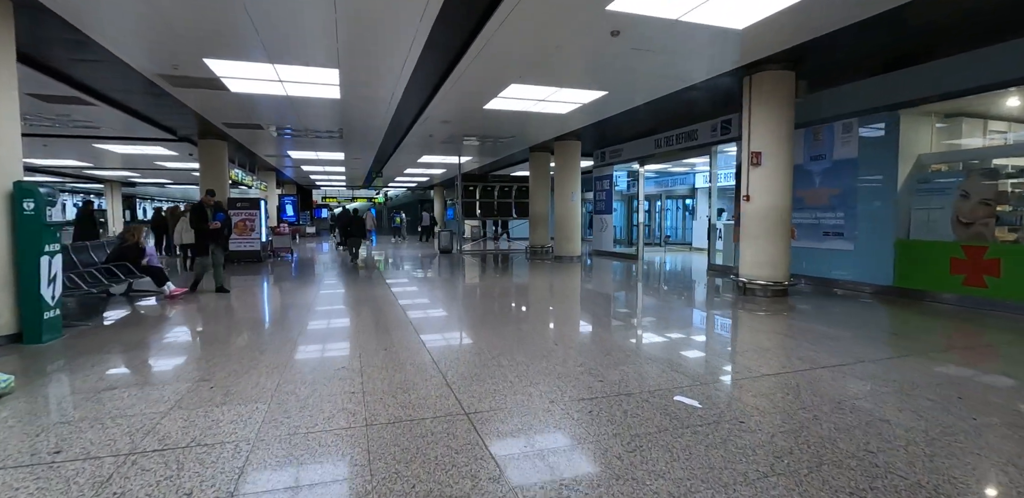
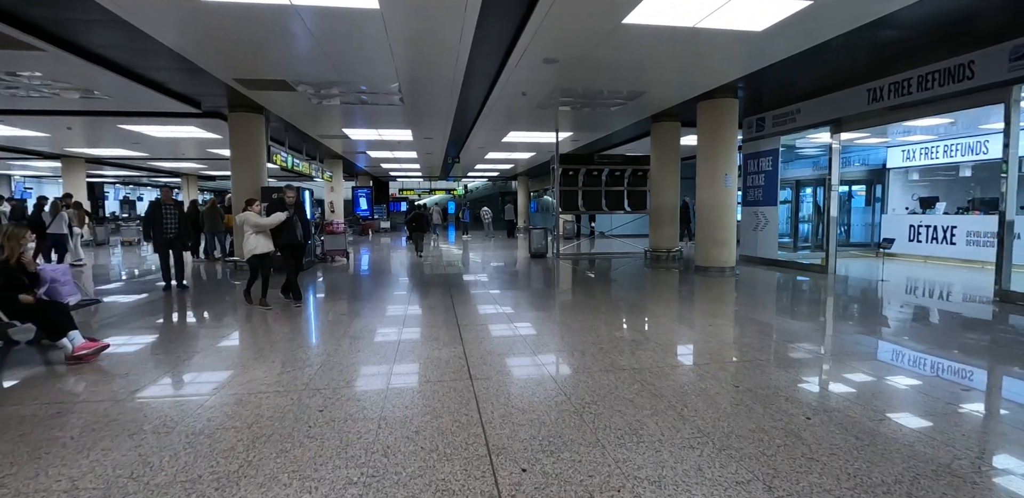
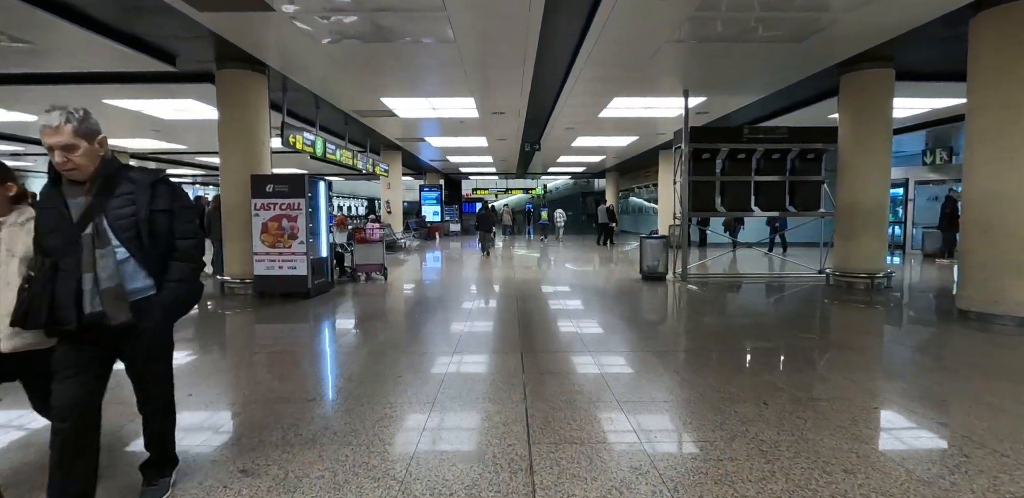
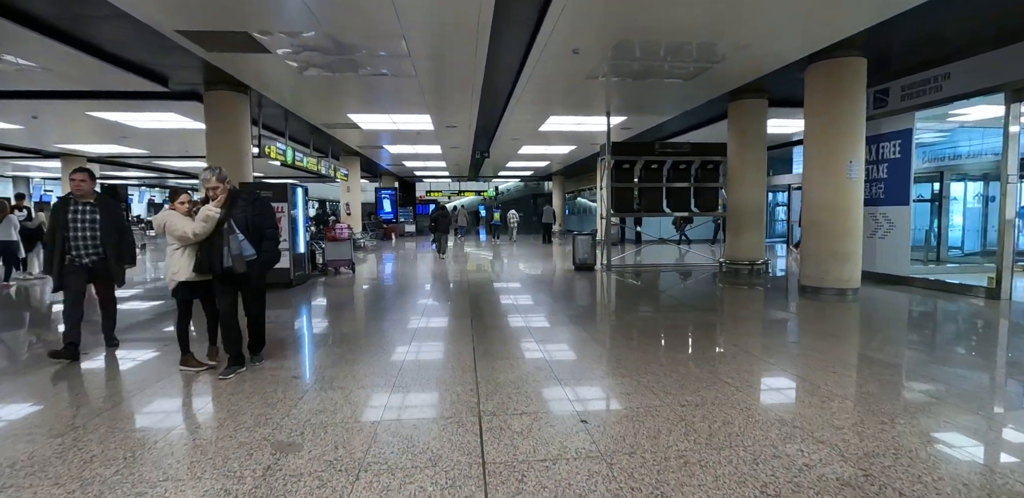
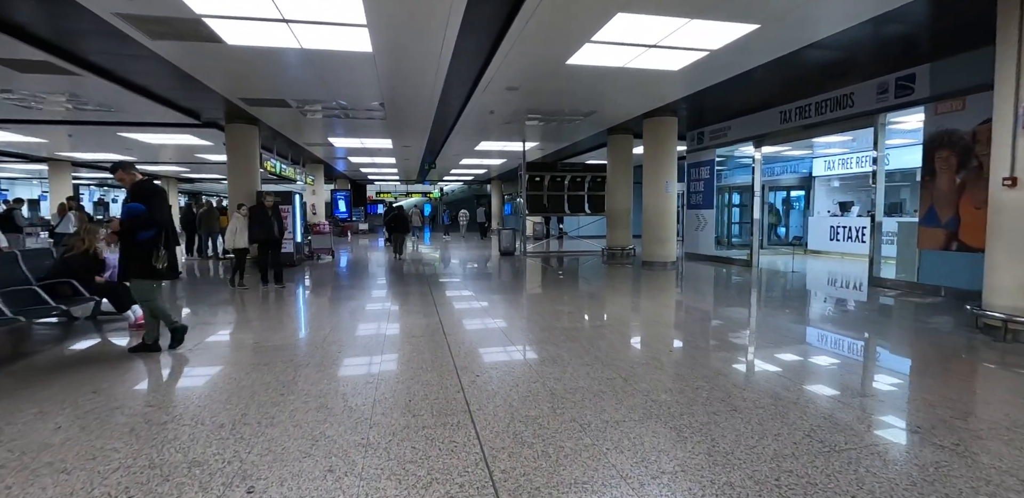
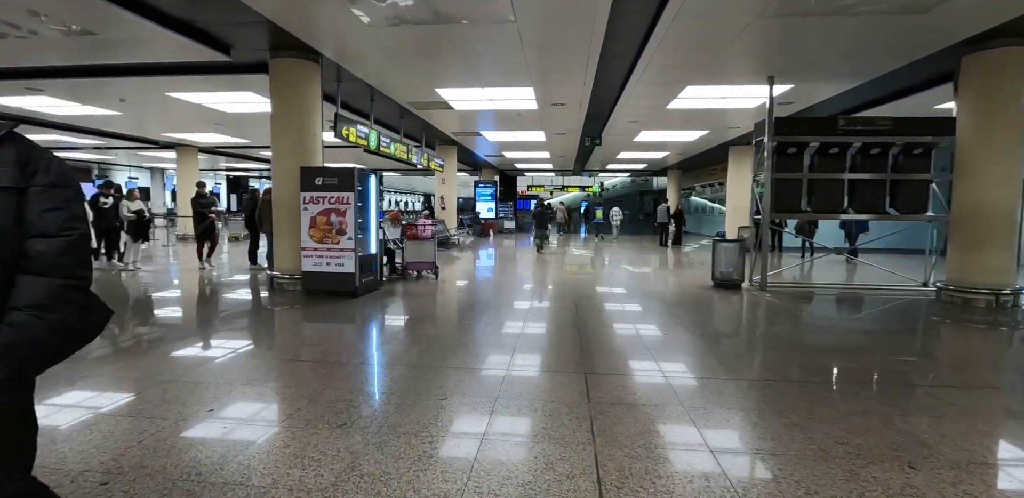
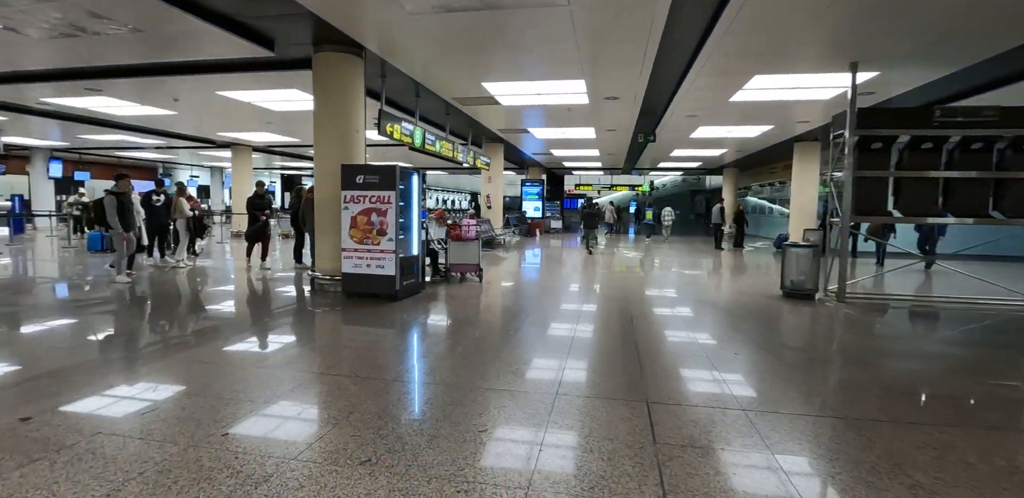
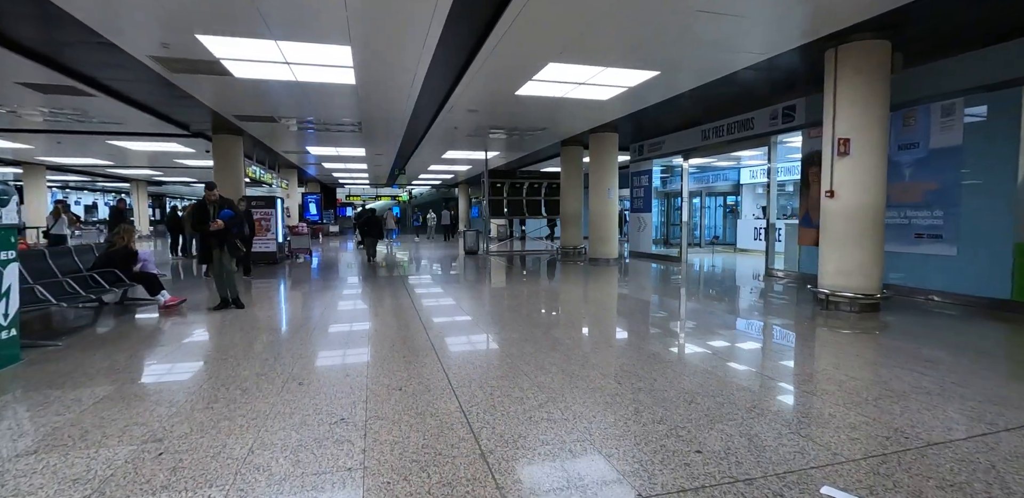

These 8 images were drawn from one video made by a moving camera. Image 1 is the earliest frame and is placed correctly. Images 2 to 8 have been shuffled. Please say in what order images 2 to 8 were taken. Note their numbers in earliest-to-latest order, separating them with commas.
8, 5, 2, 4, 3, 6, 7
